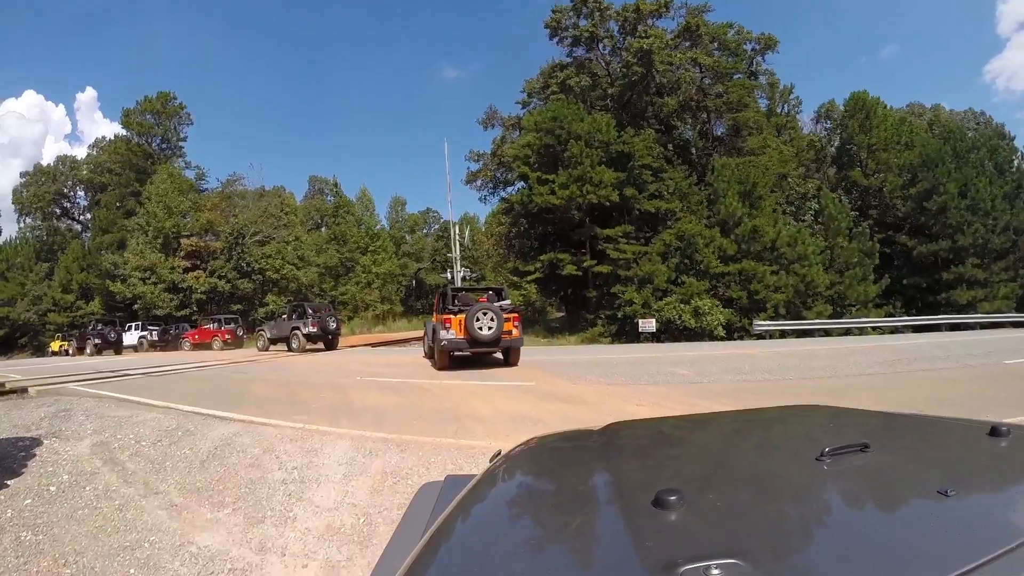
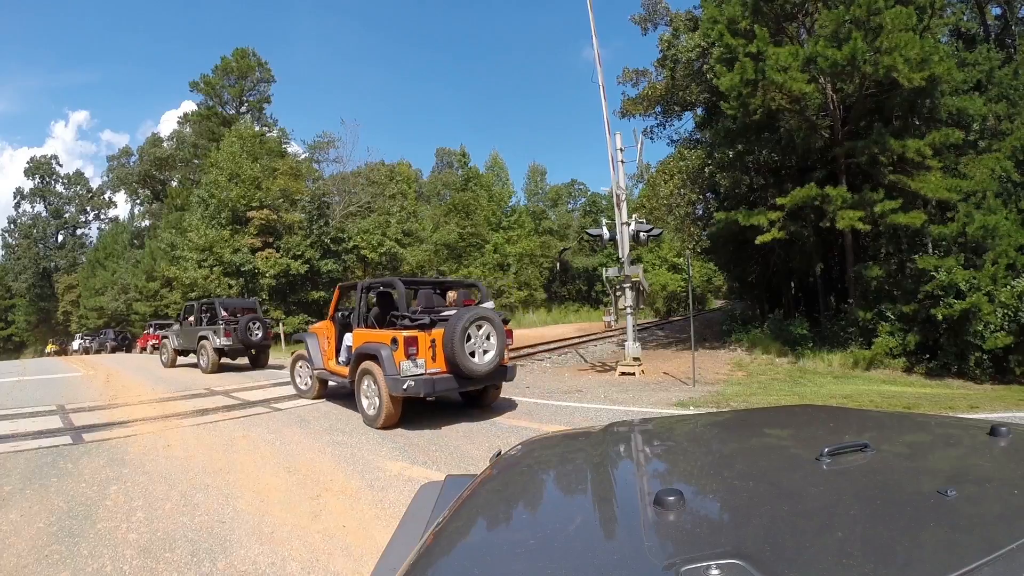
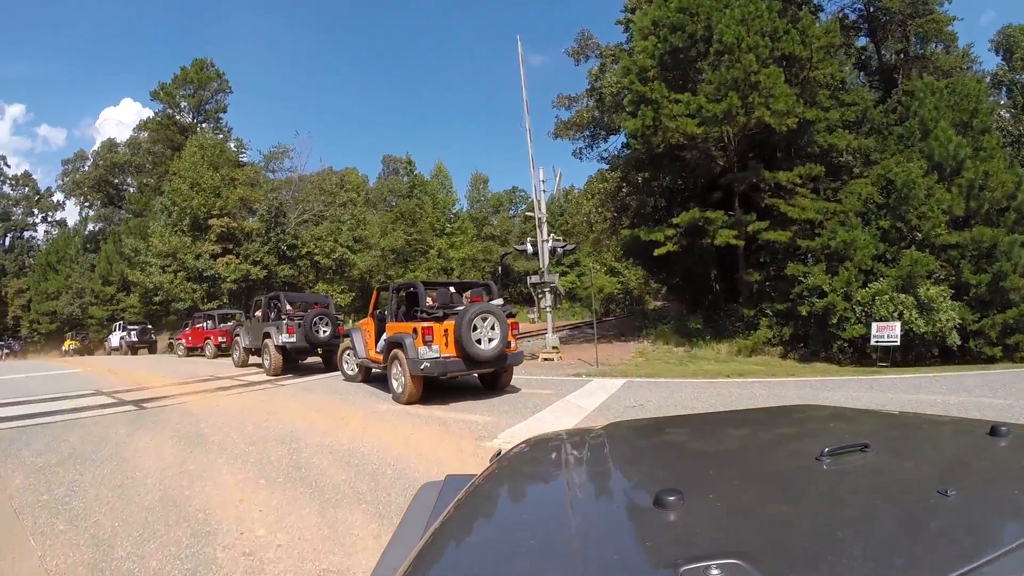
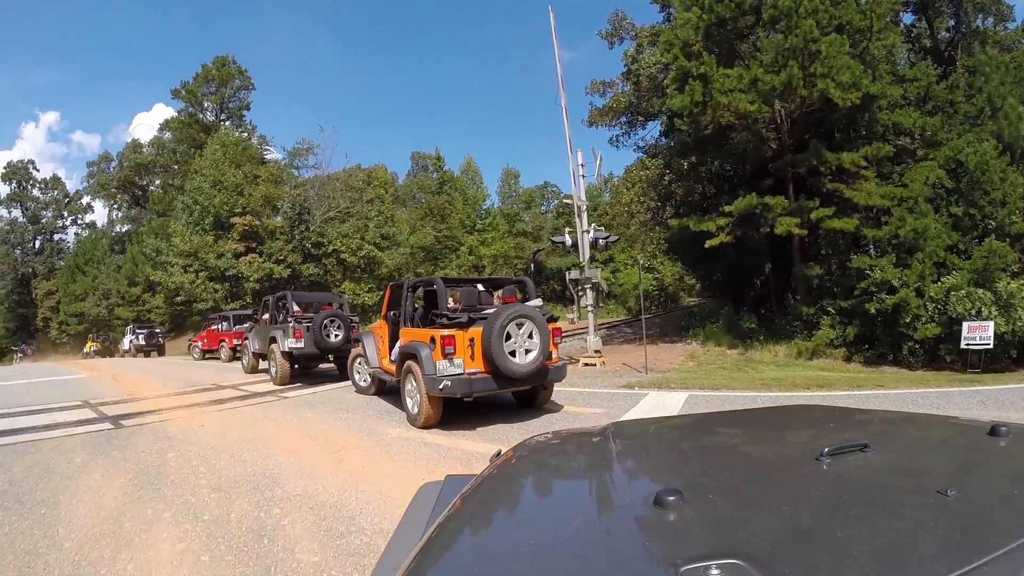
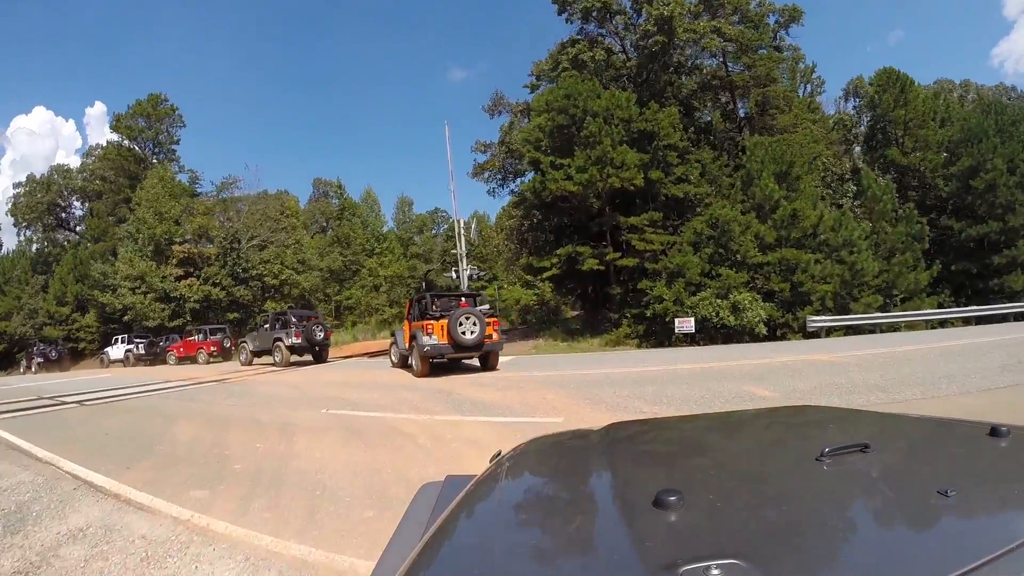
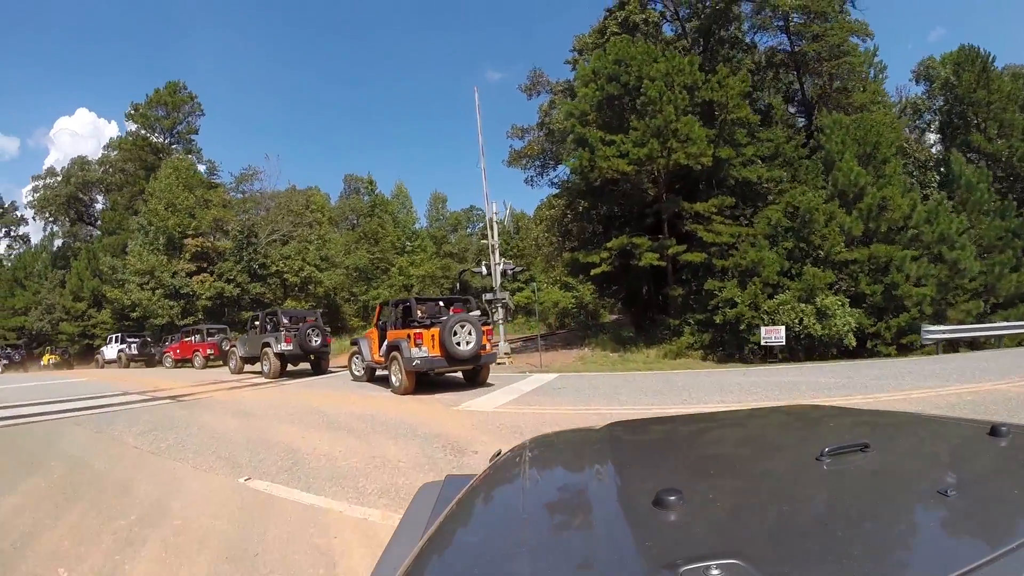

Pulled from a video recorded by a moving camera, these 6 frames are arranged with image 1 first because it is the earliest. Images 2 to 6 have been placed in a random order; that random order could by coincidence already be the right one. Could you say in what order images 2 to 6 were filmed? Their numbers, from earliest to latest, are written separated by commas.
5, 6, 3, 4, 2
